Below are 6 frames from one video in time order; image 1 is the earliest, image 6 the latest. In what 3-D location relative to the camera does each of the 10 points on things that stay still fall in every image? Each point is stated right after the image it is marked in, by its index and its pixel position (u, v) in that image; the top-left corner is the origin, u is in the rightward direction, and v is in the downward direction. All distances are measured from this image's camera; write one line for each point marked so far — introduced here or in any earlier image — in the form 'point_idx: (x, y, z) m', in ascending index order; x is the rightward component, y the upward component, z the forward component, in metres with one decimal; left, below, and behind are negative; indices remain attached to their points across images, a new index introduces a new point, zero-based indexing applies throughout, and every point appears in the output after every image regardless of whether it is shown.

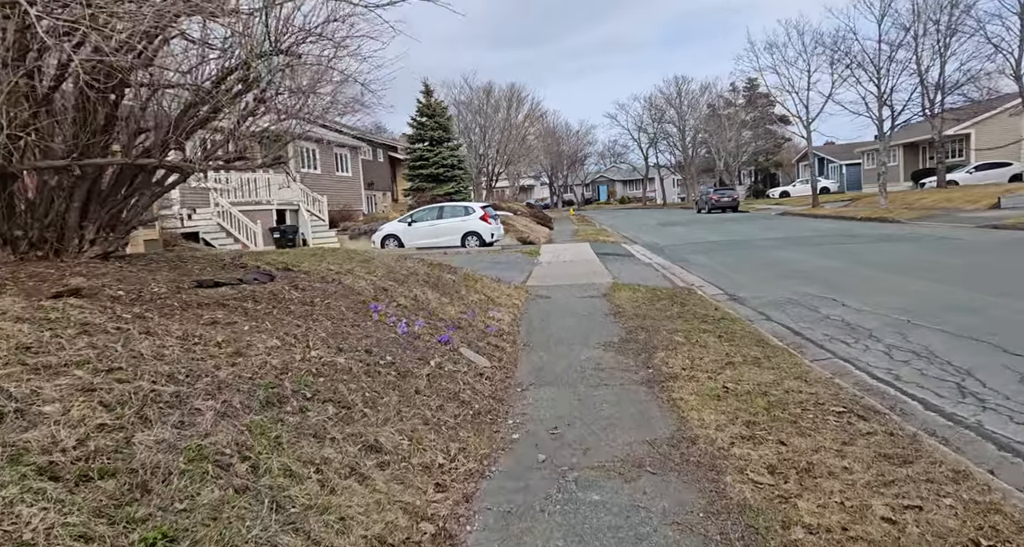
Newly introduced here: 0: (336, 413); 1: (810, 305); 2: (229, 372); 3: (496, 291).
0: (-0.9, -0.7, +3.3) m
1: (+4.0, -0.4, +8.6) m
2: (-1.4, -0.5, +3.1) m
3: (-0.2, -0.3, +9.6) m
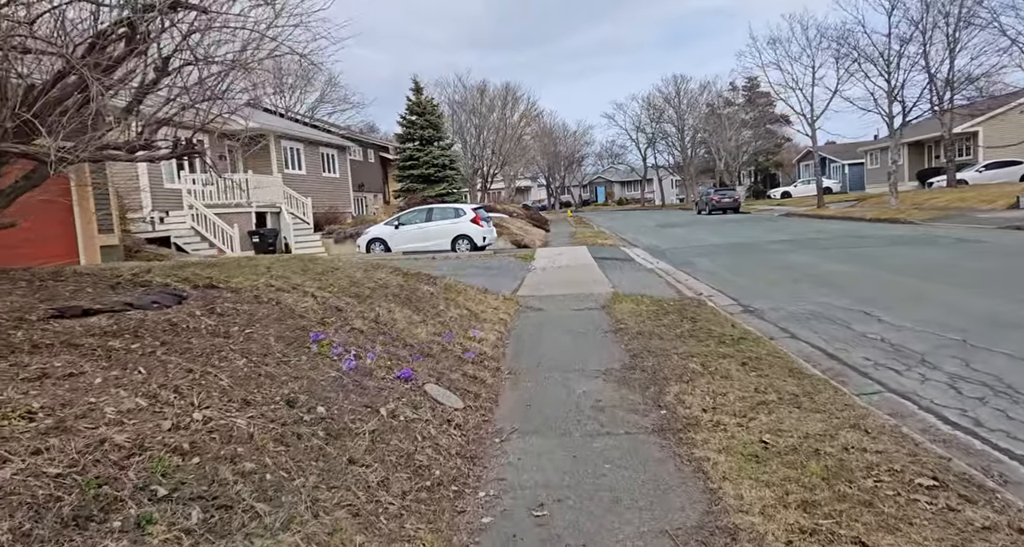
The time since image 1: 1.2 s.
0: (-1.0, -0.8, +2.2) m
1: (+3.8, -0.5, +7.6) m
2: (-1.5, -0.6, +2.0) m
3: (-0.4, -0.4, +8.5) m
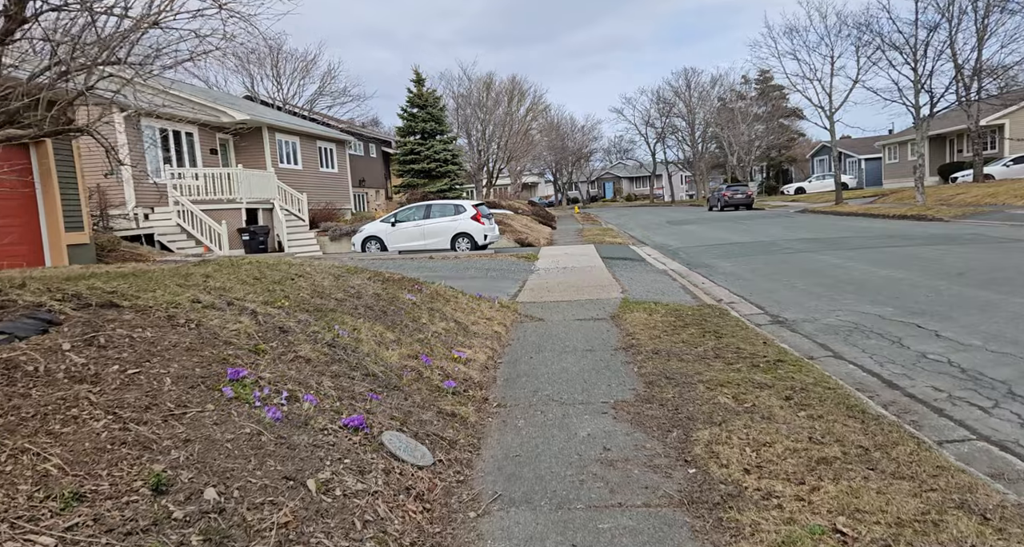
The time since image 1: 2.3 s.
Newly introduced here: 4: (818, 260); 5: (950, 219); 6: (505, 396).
0: (-1.2, -0.9, +1.2) m
1: (+3.8, -0.6, +6.5) m
2: (-1.7, -0.7, +1.0) m
3: (-0.5, -0.5, +7.5) m
4: (+6.0, +0.2, +12.7) m
5: (+12.6, +1.6, +18.5) m
6: (-0.1, -0.9, +4.9) m
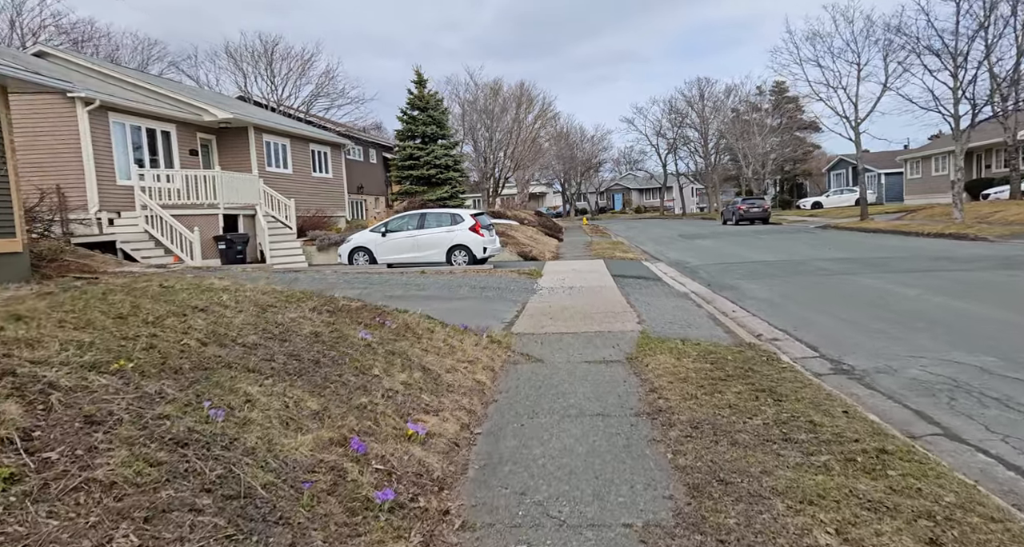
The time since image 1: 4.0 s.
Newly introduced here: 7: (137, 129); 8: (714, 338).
0: (-1.3, -1.1, -0.5) m
1: (+3.7, -0.9, +4.7) m
2: (-1.8, -0.9, -0.7) m
3: (-0.6, -0.7, +5.8) m
4: (+6.0, -0.2, +10.9) m
5: (+12.6, +0.9, +16.7) m
6: (-0.2, -1.2, +3.2) m
7: (-10.3, +3.9, +17.6) m
8: (+2.3, -0.7, +7.4) m
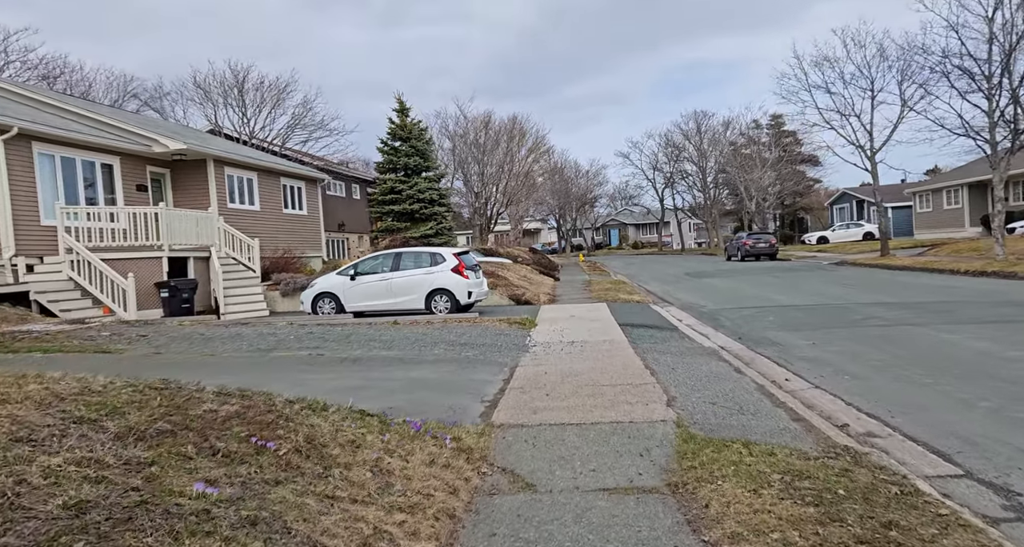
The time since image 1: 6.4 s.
0: (-1.4, -1.2, -3.0) m
1: (+3.5, -1.3, +2.3) m
2: (-2.0, -1.0, -3.1) m
3: (-0.7, -1.2, +3.3) m
4: (+5.8, -0.9, +8.6) m
5: (+12.4, 0.0, +14.5) m
6: (-0.3, -1.5, +0.8) m
7: (-10.6, +2.7, +15.4) m
8: (+2.2, -1.3, +5.0) m
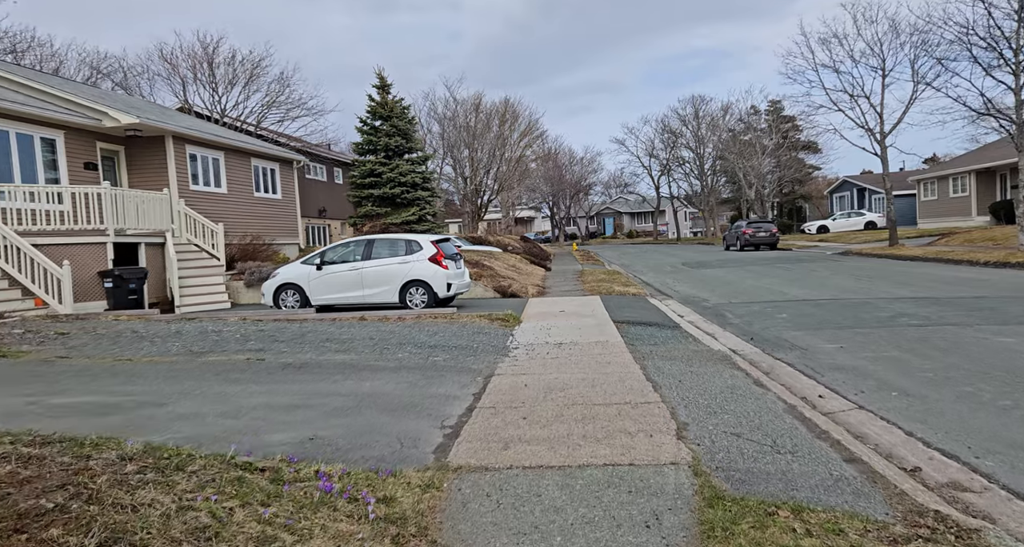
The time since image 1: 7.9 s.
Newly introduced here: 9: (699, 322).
0: (-1.6, -1.3, -4.4) m
1: (+3.3, -1.3, +0.9) m
2: (-2.1, -1.1, -4.6) m
3: (-1.0, -1.2, +1.9) m
4: (+5.5, -0.8, +7.2) m
5: (+12.1, +0.1, +13.1) m
6: (-0.5, -1.5, -0.7) m
7: (-10.9, +3.0, +13.8) m
8: (+1.9, -1.2, +3.6) m
9: (+3.2, -0.8, +11.1) m
